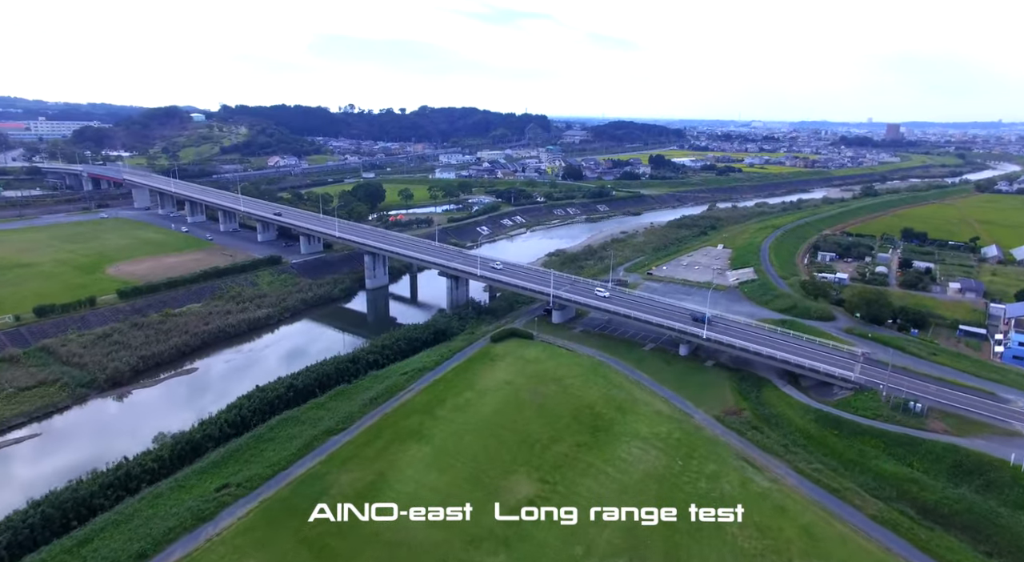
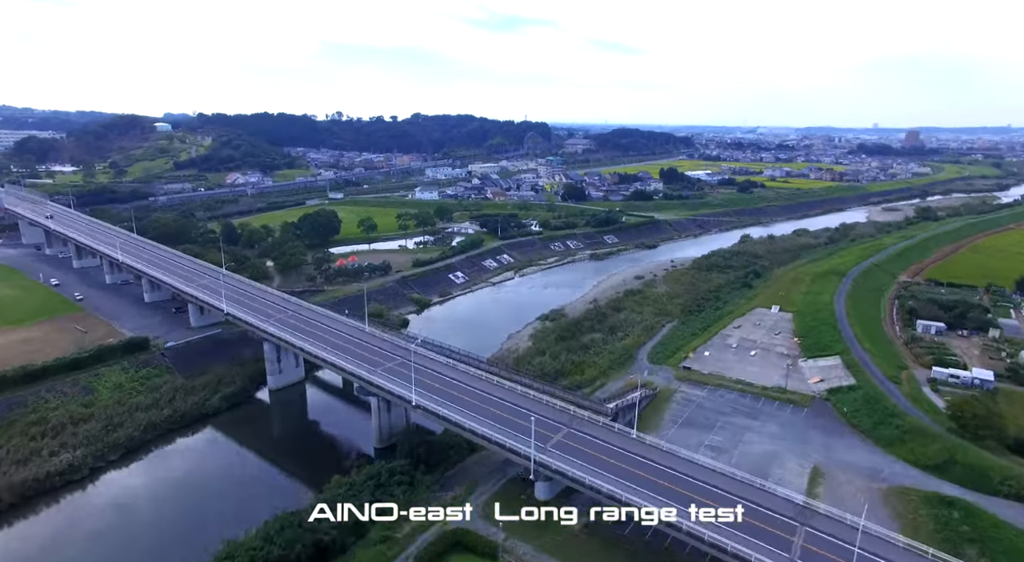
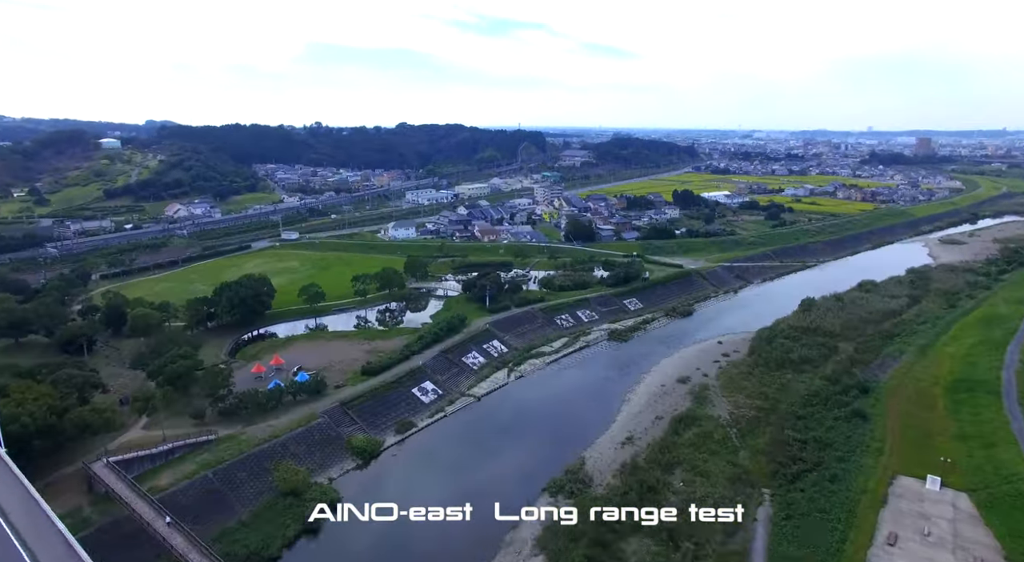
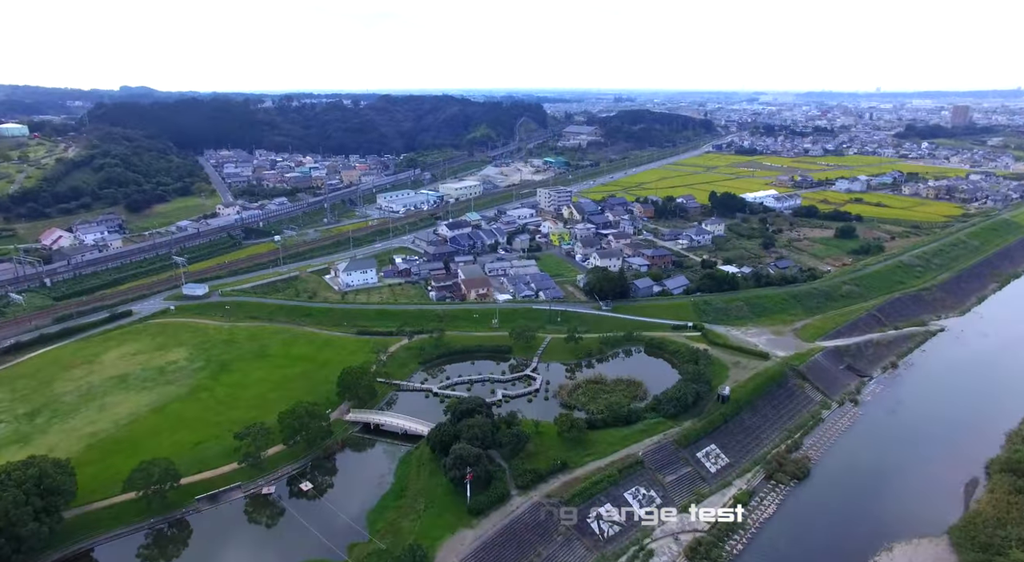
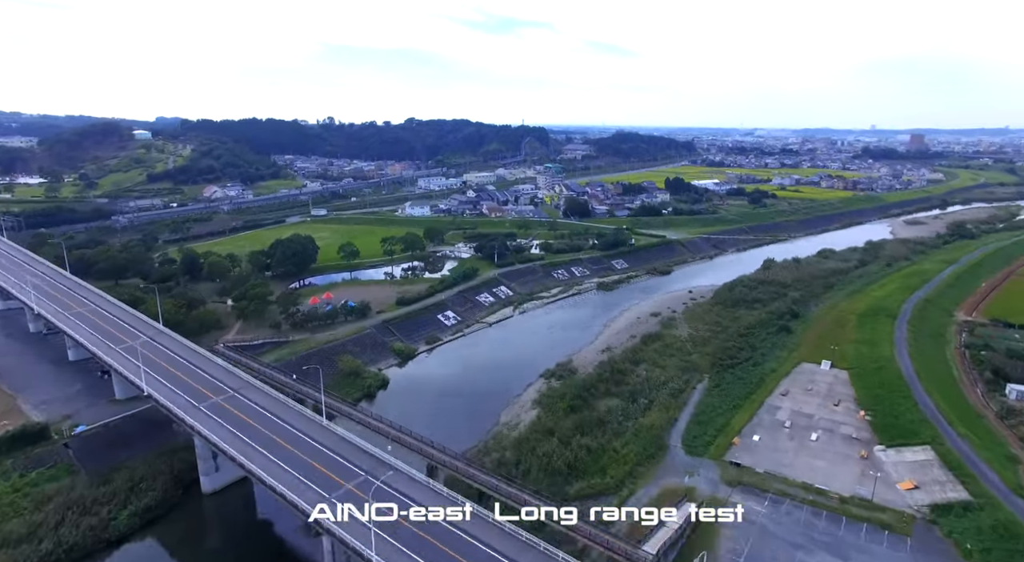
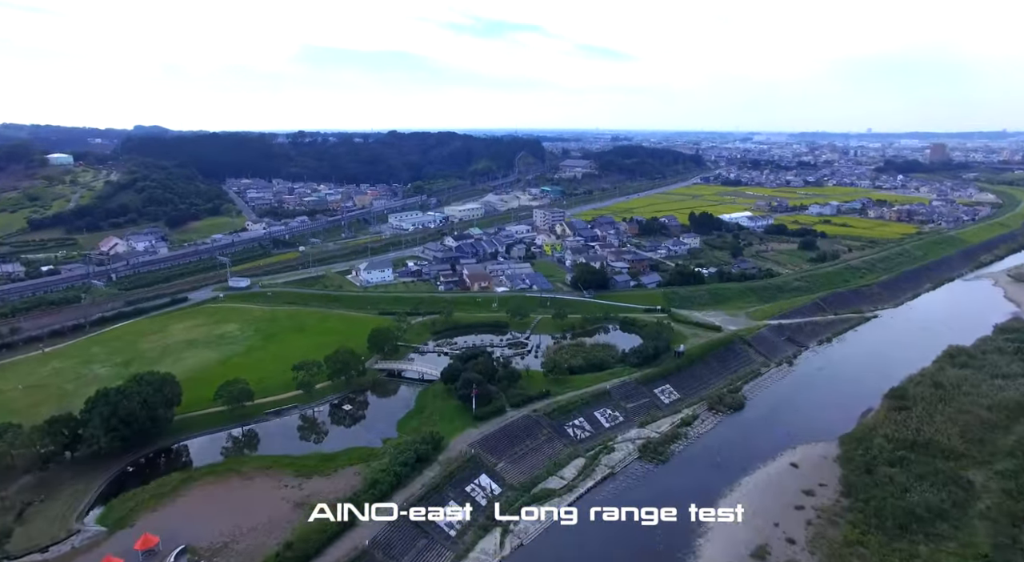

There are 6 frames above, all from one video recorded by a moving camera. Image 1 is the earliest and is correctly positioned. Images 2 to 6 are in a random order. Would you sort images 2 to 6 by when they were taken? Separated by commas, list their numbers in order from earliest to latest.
2, 5, 3, 6, 4
